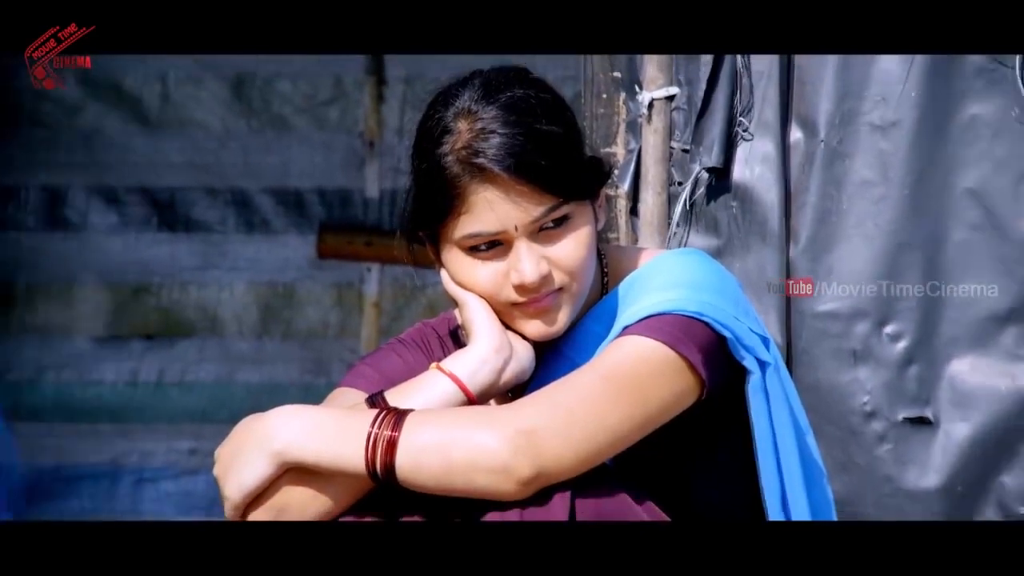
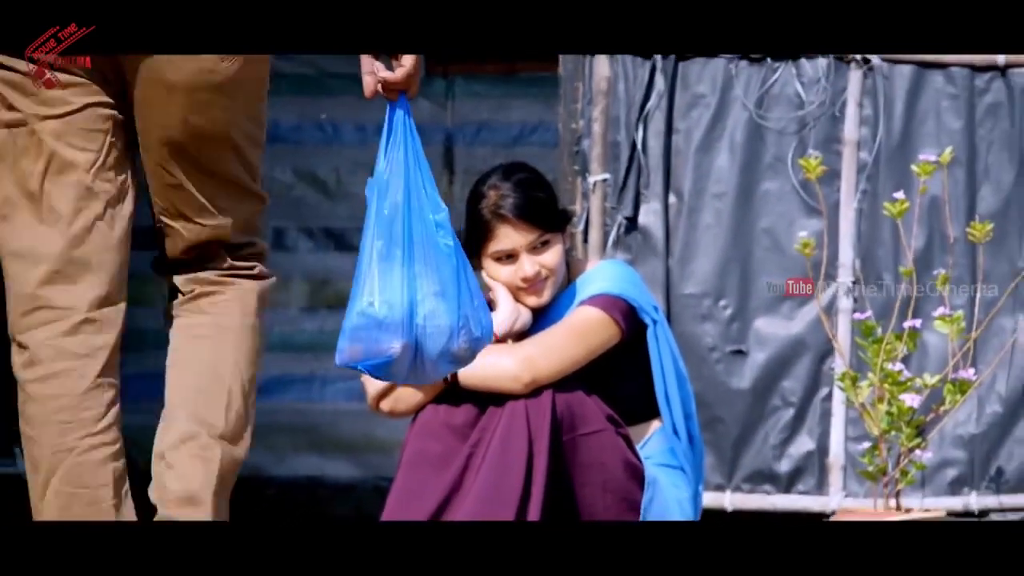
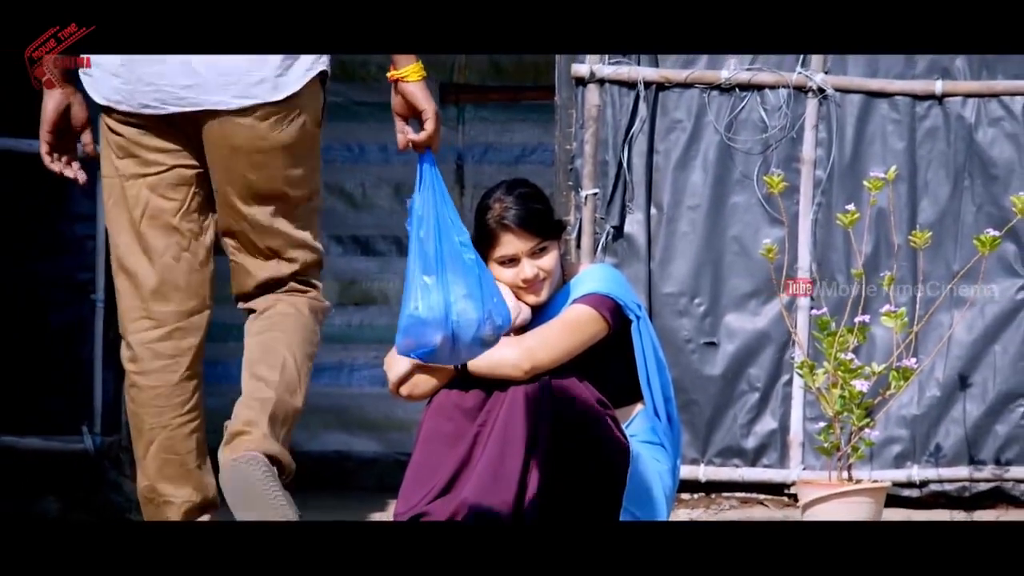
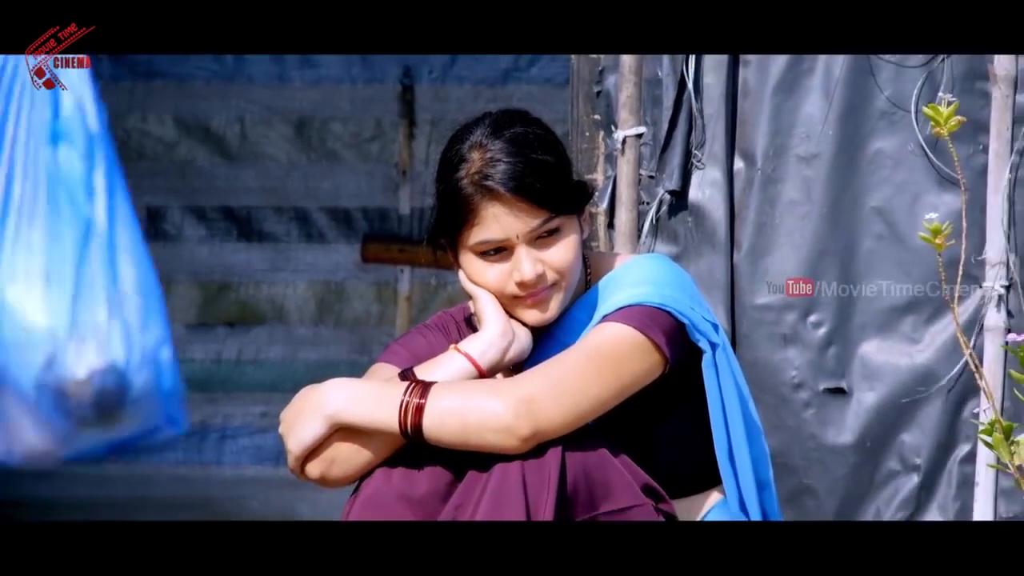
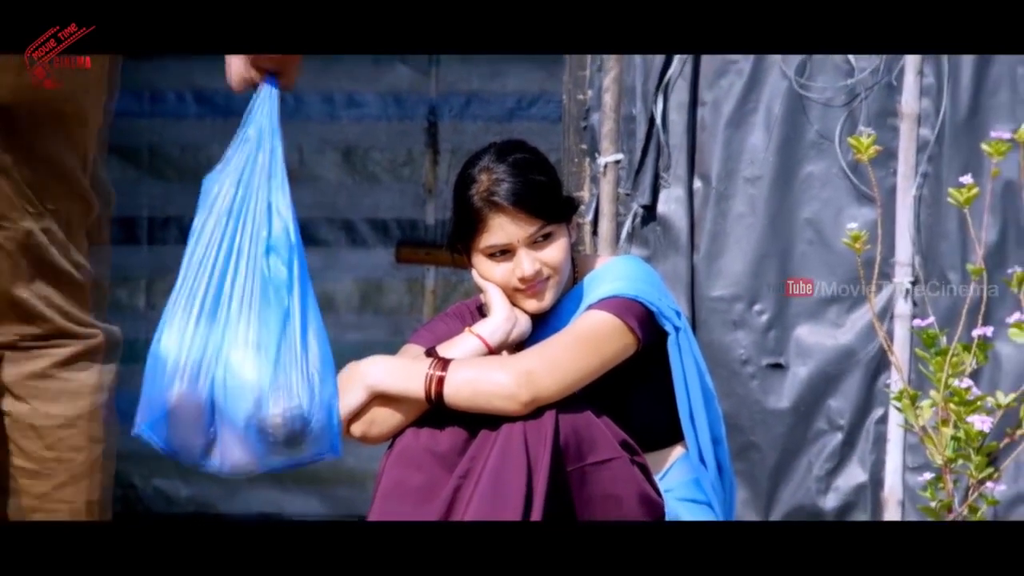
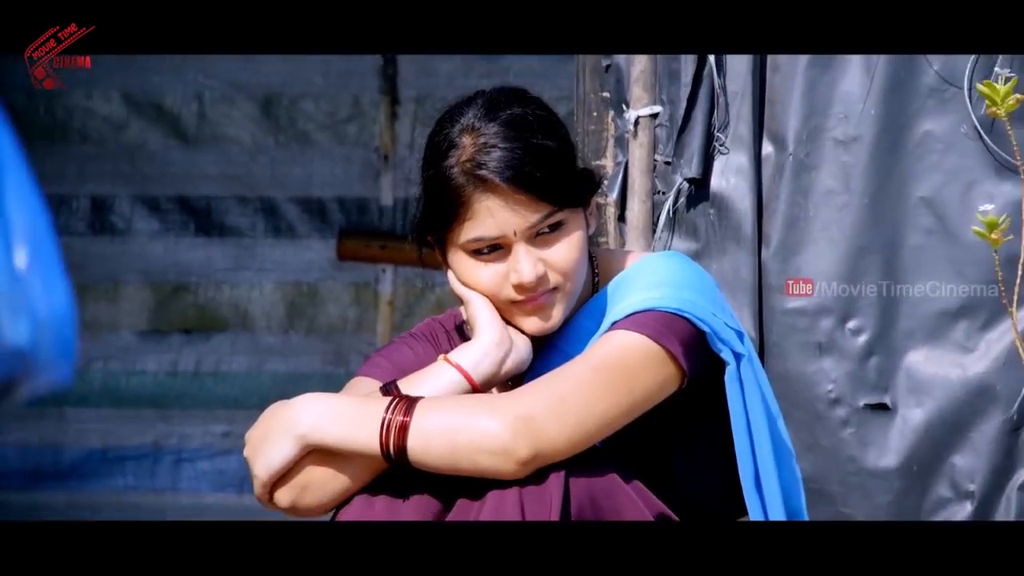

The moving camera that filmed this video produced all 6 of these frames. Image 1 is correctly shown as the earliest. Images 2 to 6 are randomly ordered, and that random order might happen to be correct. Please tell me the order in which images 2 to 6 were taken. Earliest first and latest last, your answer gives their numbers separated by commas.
6, 4, 5, 2, 3
